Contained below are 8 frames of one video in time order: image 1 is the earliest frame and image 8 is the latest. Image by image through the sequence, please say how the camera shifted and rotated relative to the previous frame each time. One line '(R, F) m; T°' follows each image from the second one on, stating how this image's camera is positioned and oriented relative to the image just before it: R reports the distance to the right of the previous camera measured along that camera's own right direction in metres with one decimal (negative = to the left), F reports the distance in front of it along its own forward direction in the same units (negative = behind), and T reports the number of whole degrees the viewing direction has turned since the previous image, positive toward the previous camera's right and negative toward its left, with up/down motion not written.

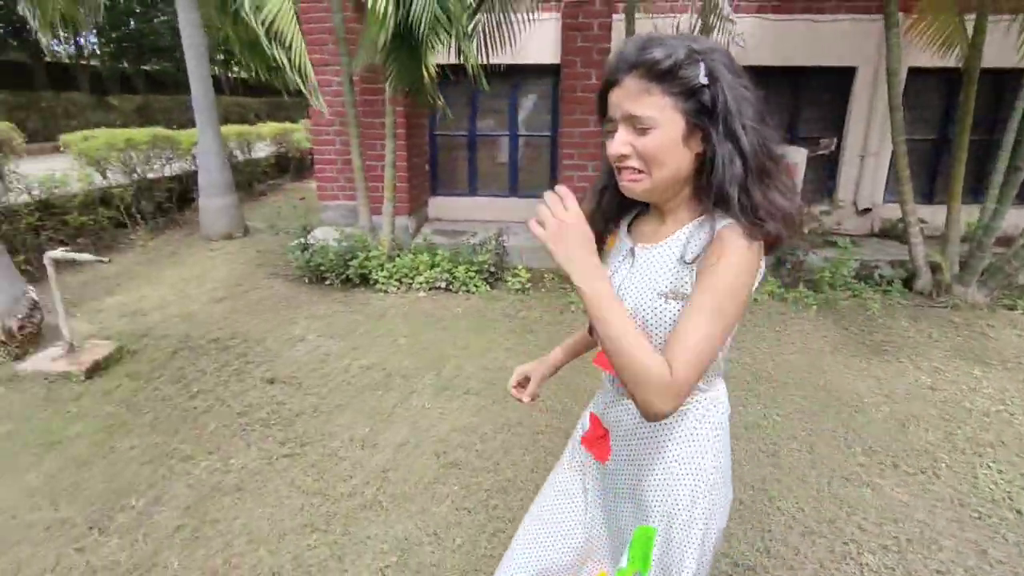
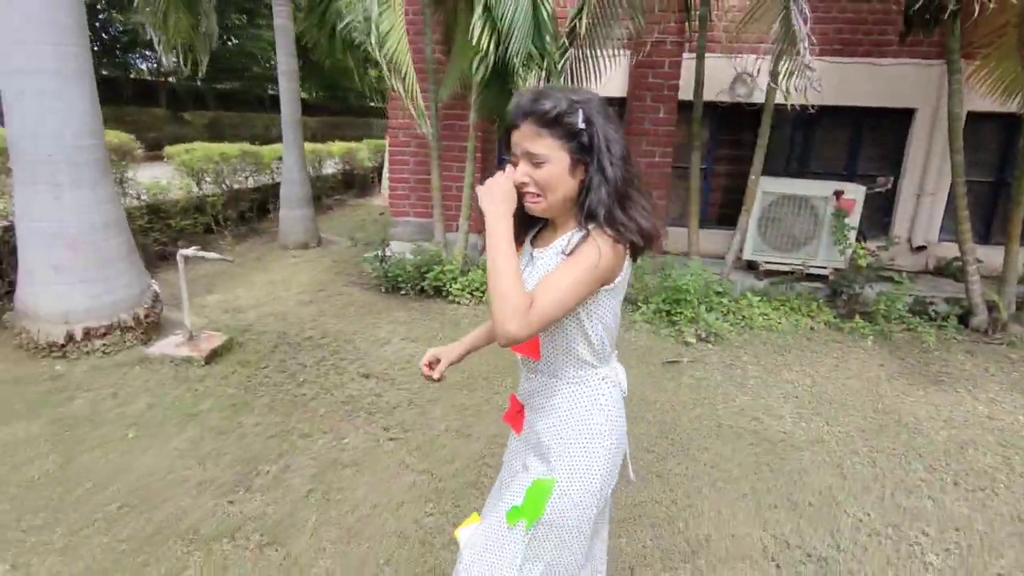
(-0.3, -0.3) m; -3°
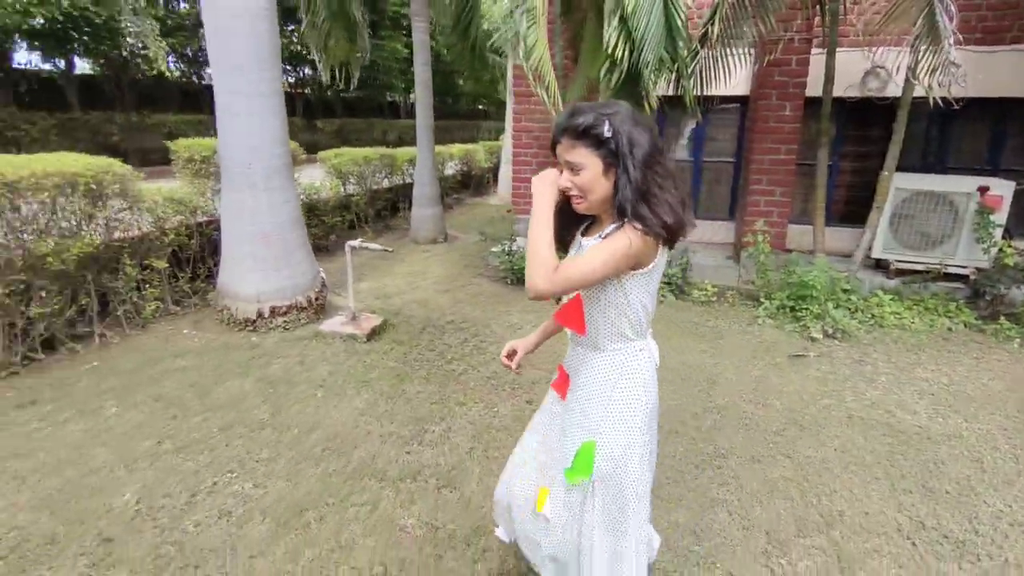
(-0.2, -0.3) m; -9°
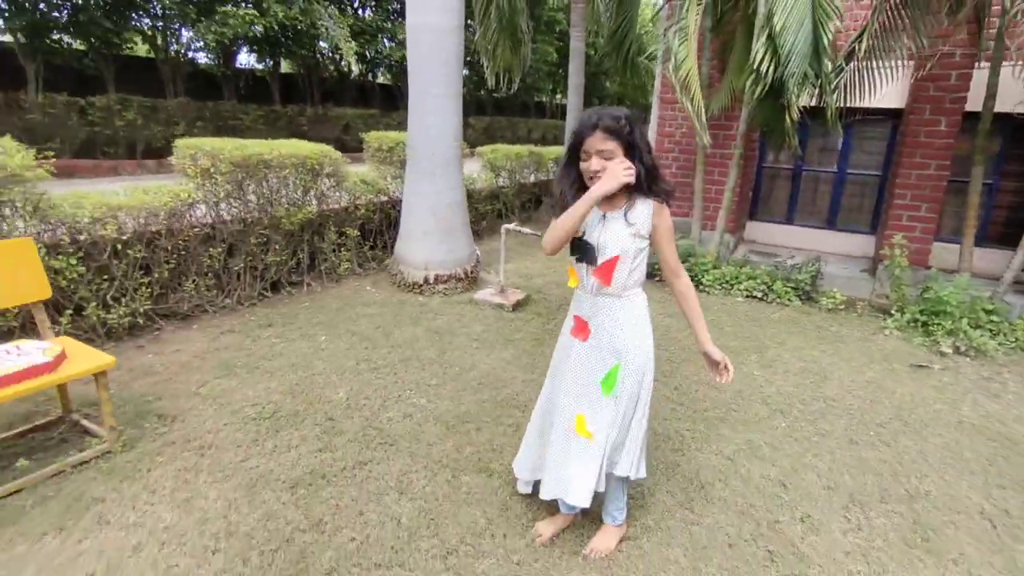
(0.0, -0.6) m; -12°
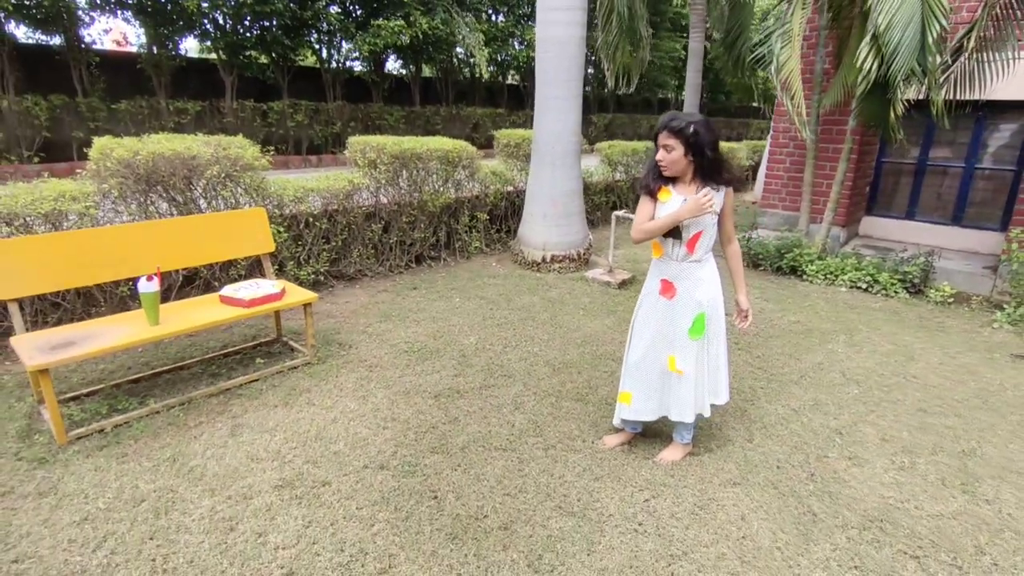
(+0.1, -0.7) m; -11°
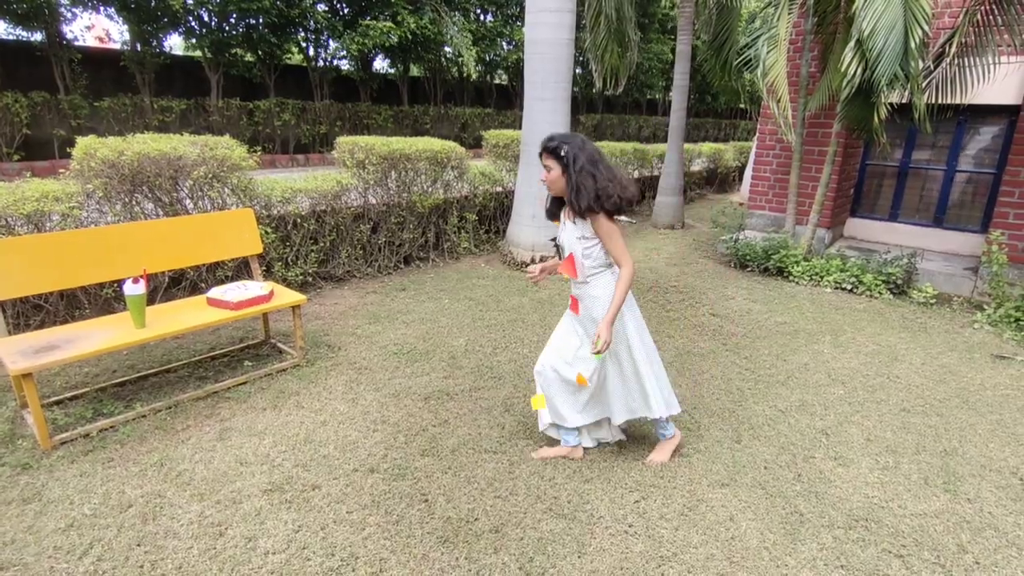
(0.0, 0.0) m; +1°
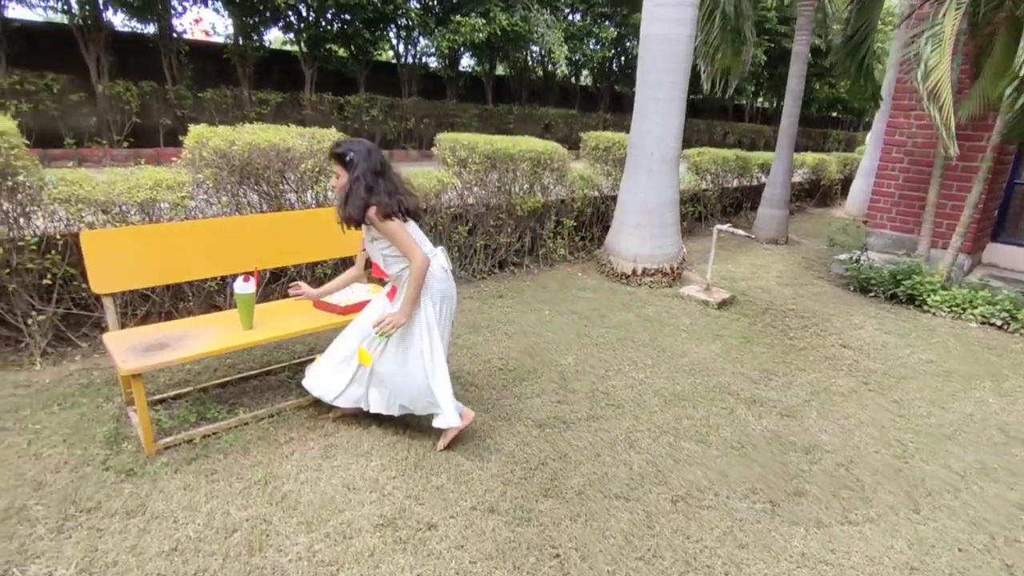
(-0.4, +0.3) m; -6°
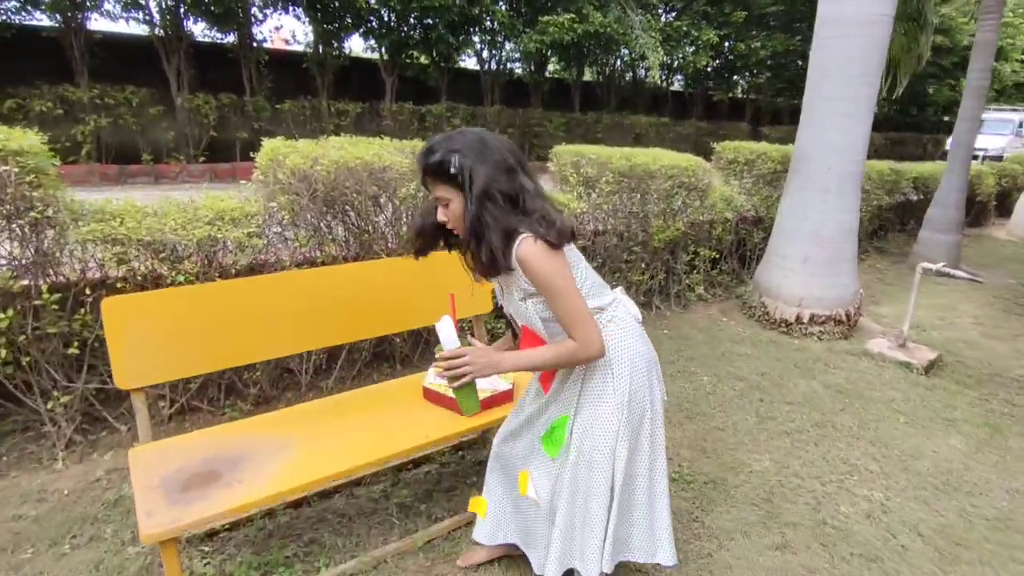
(-0.5, +1.0) m; -6°
